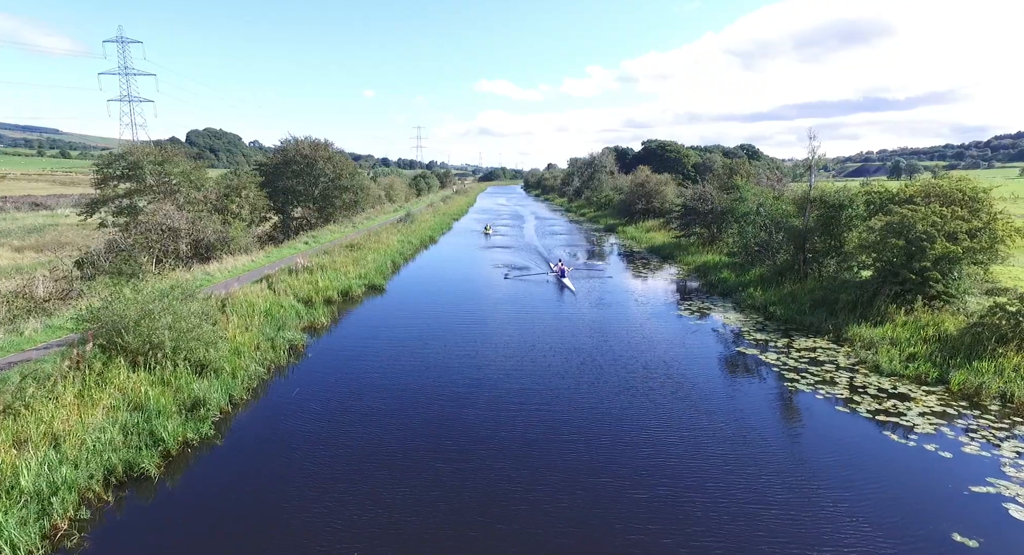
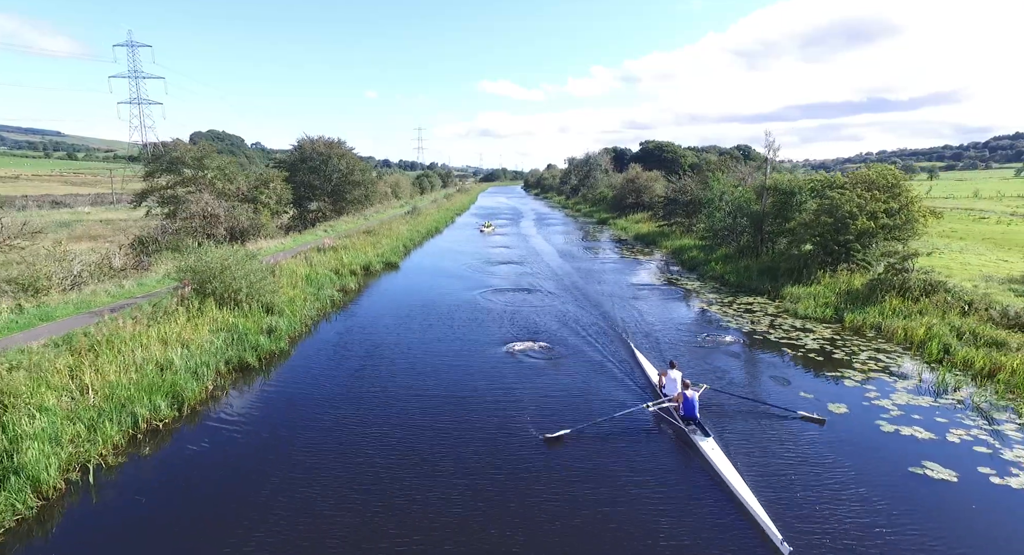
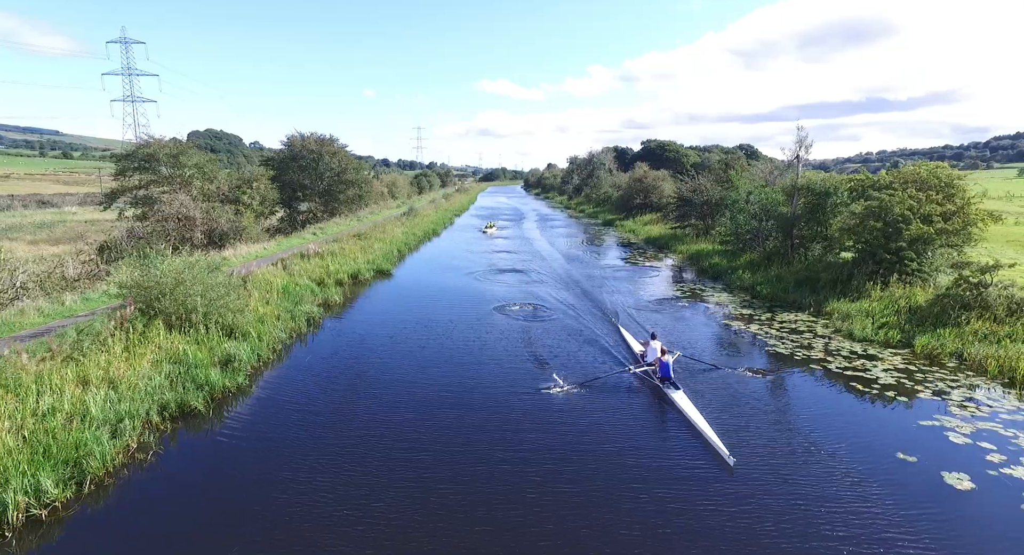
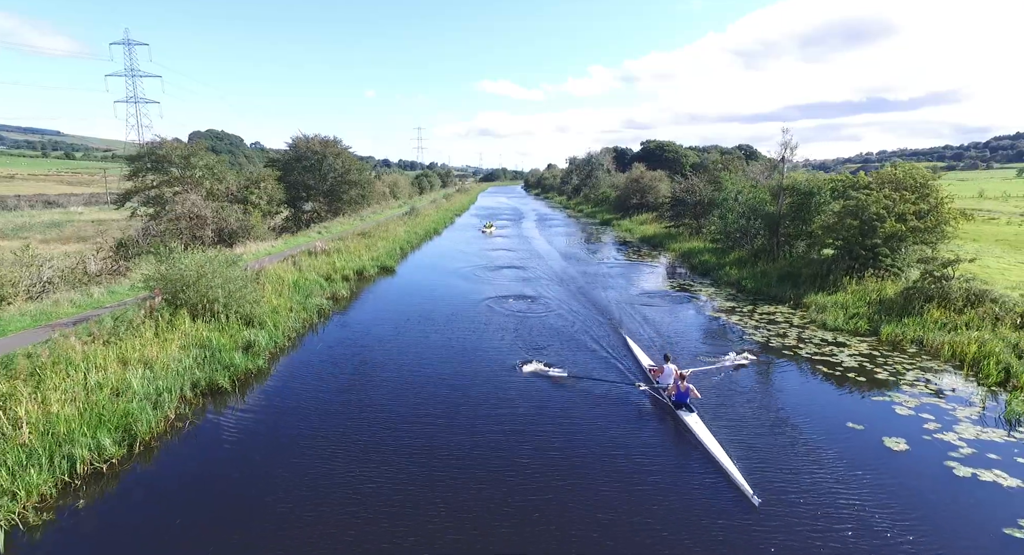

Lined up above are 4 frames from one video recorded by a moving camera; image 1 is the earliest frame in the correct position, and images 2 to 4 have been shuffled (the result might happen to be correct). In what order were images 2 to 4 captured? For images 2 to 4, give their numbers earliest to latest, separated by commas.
3, 4, 2
